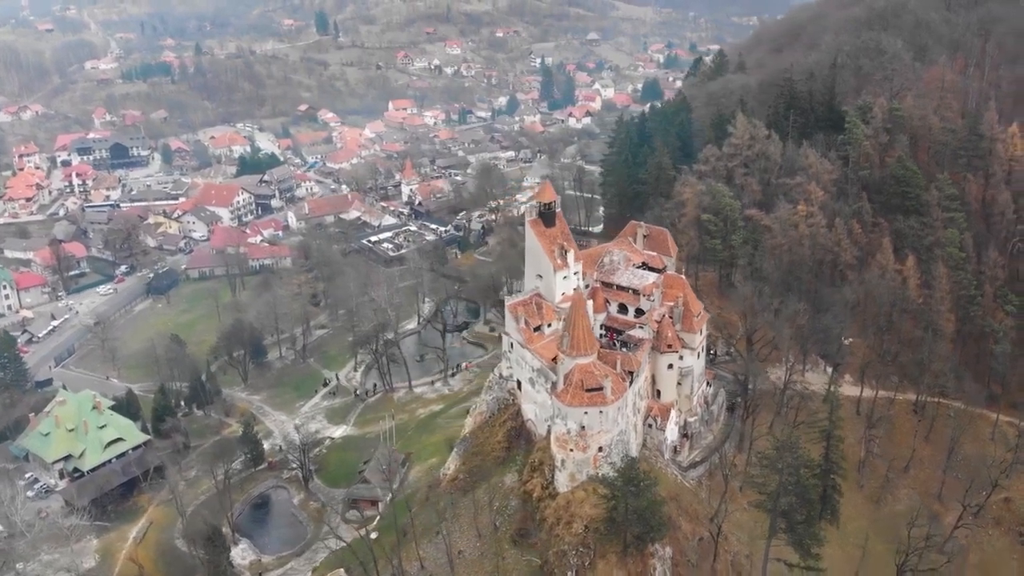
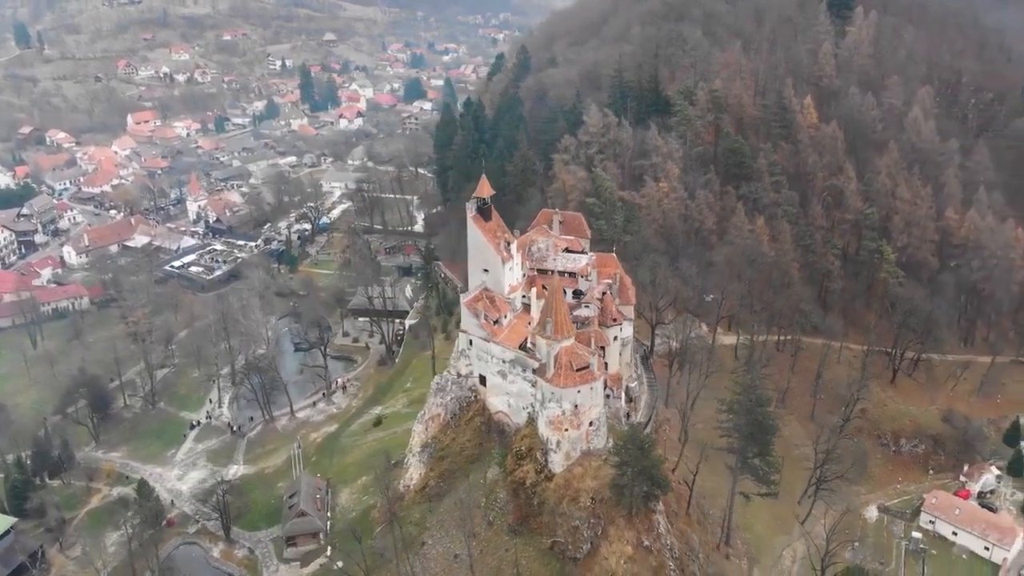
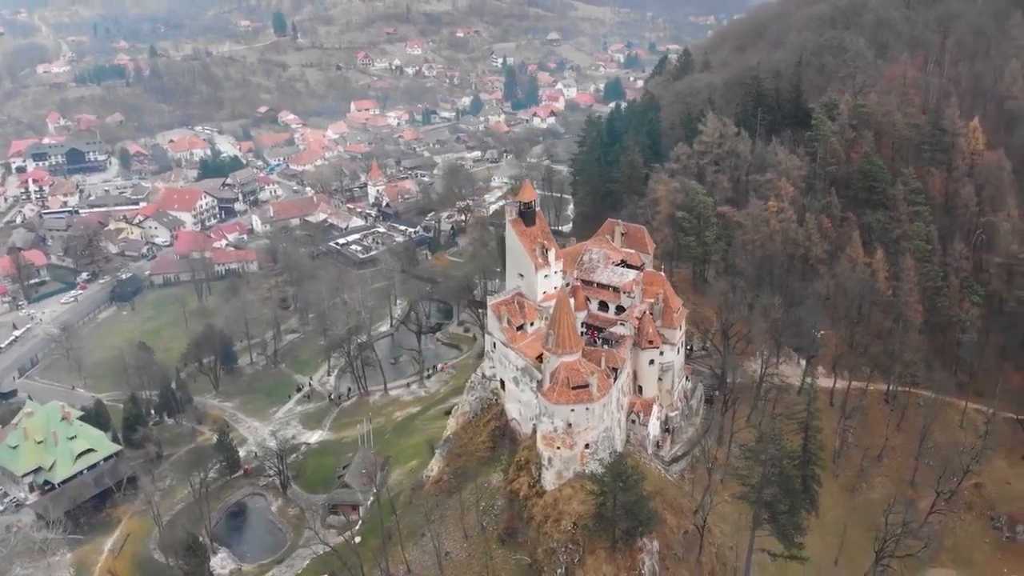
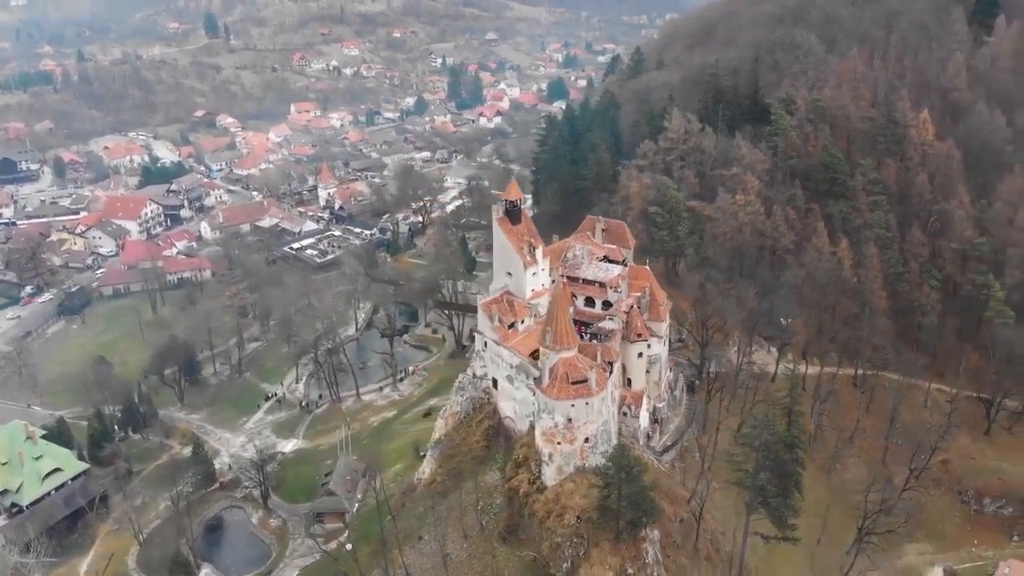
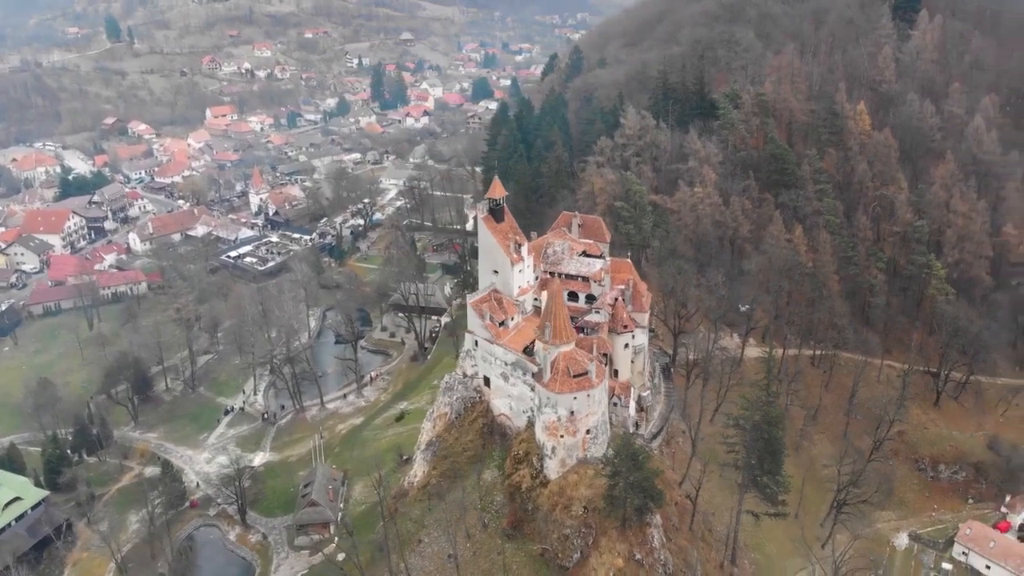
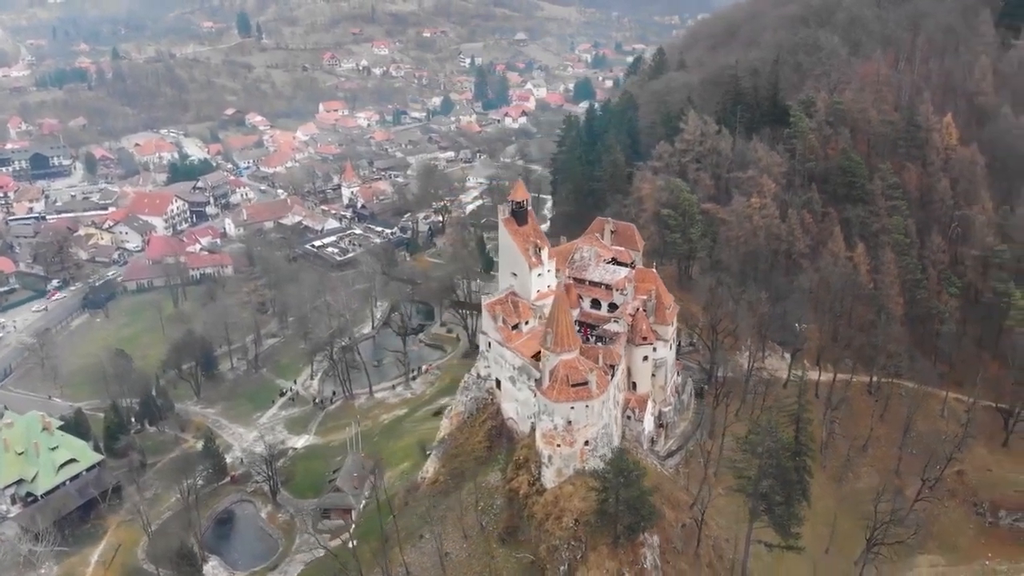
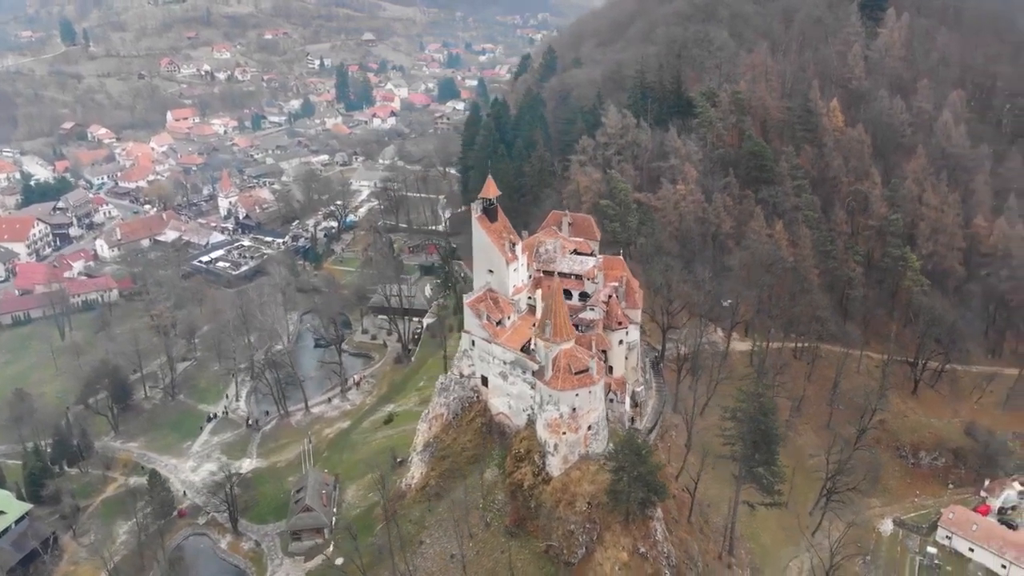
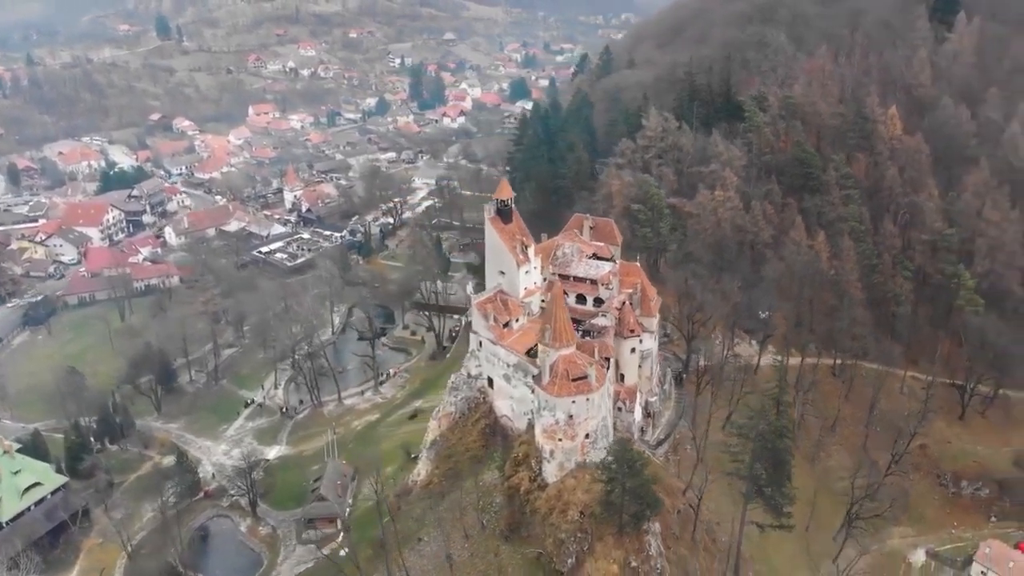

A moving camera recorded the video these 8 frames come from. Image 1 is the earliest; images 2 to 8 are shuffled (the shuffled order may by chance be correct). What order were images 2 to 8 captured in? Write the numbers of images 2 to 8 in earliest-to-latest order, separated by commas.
3, 6, 4, 8, 5, 7, 2
